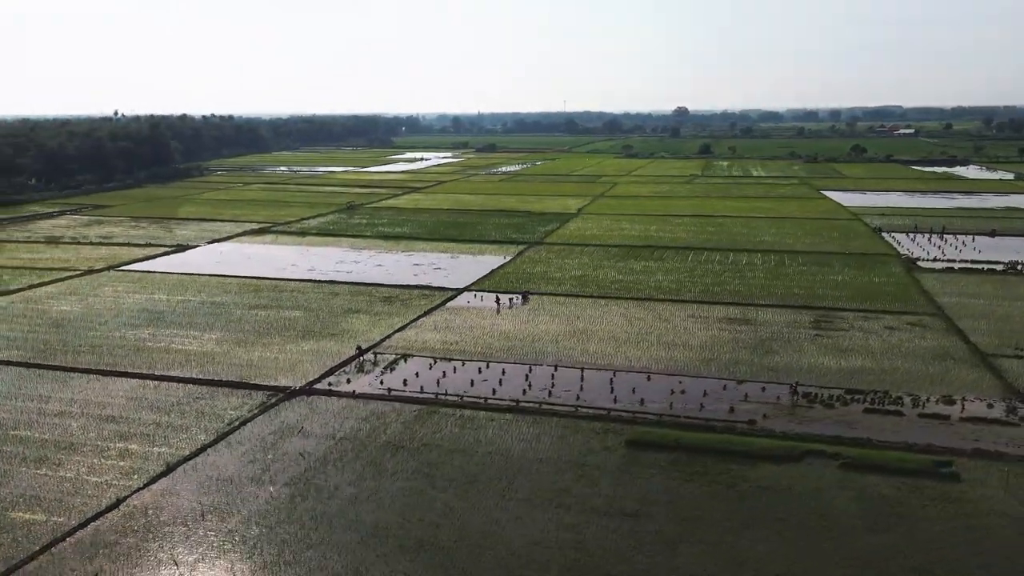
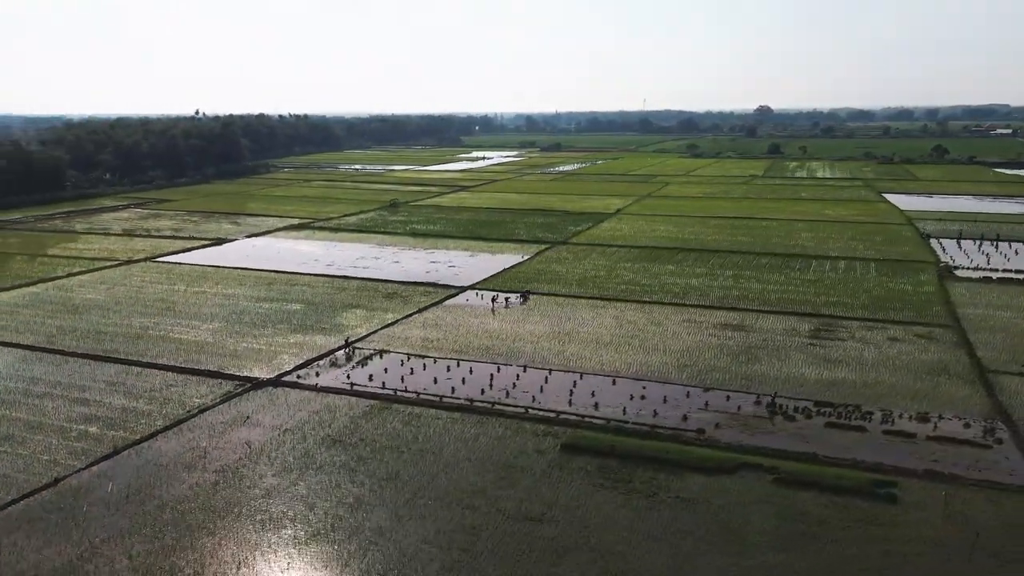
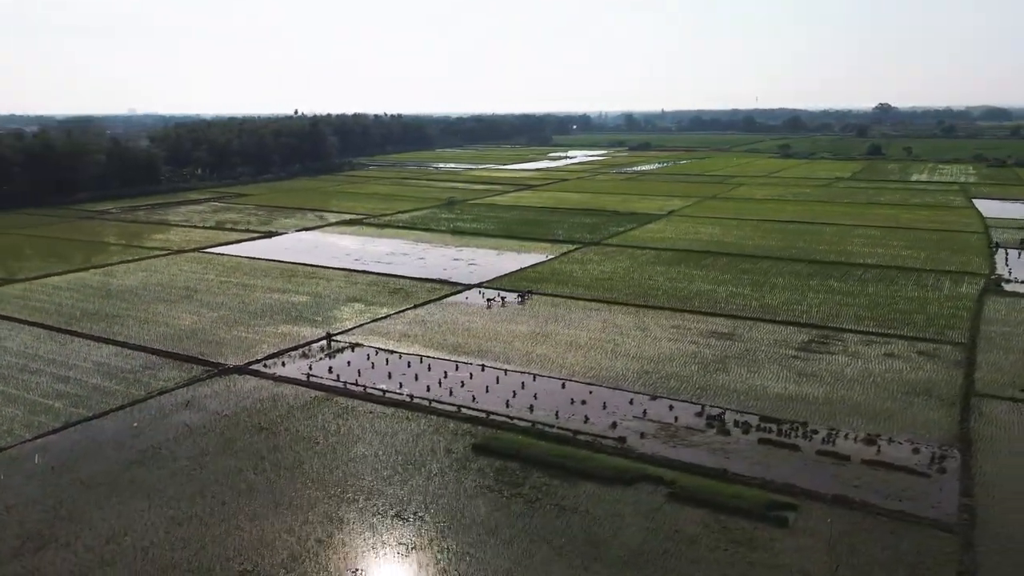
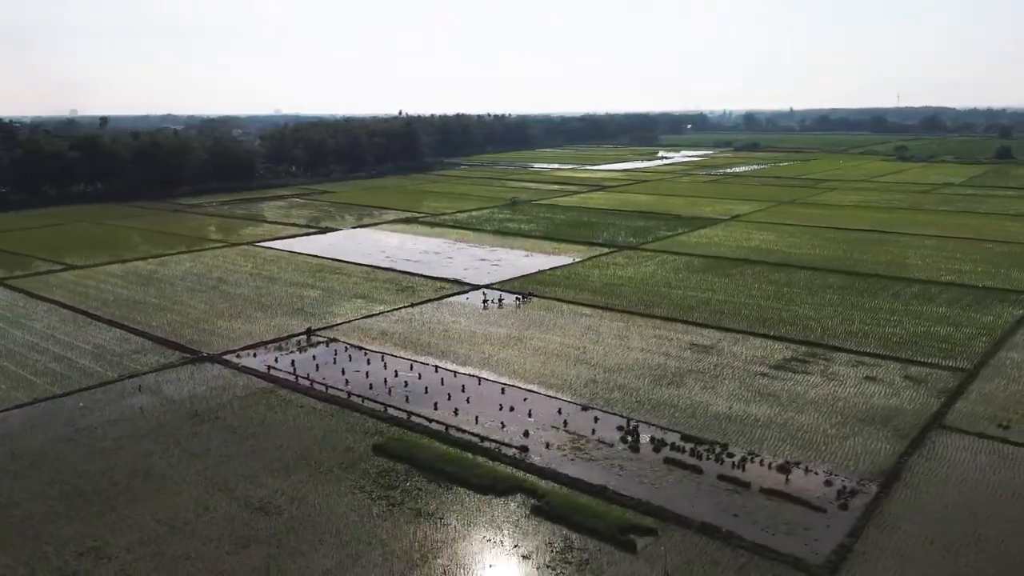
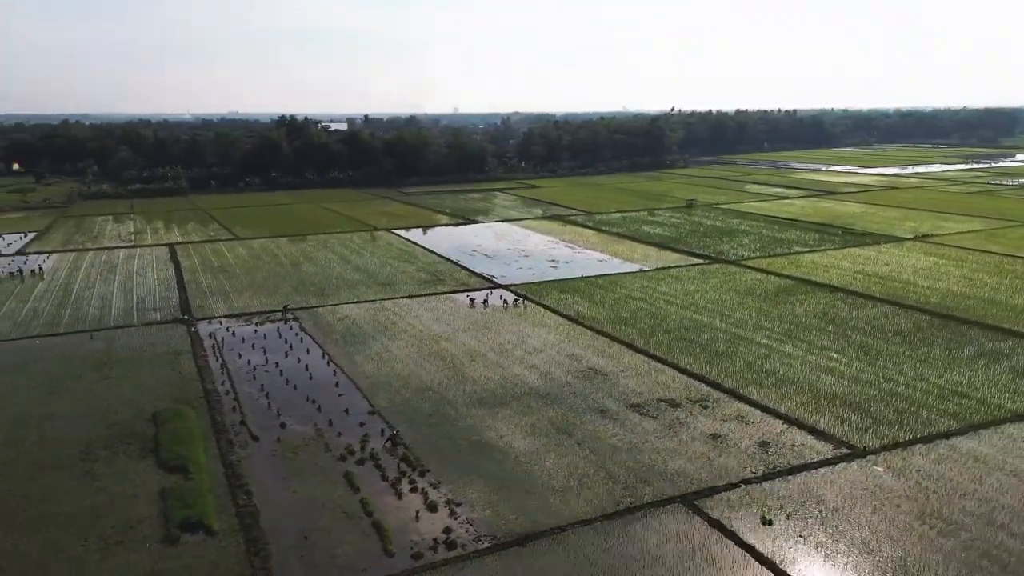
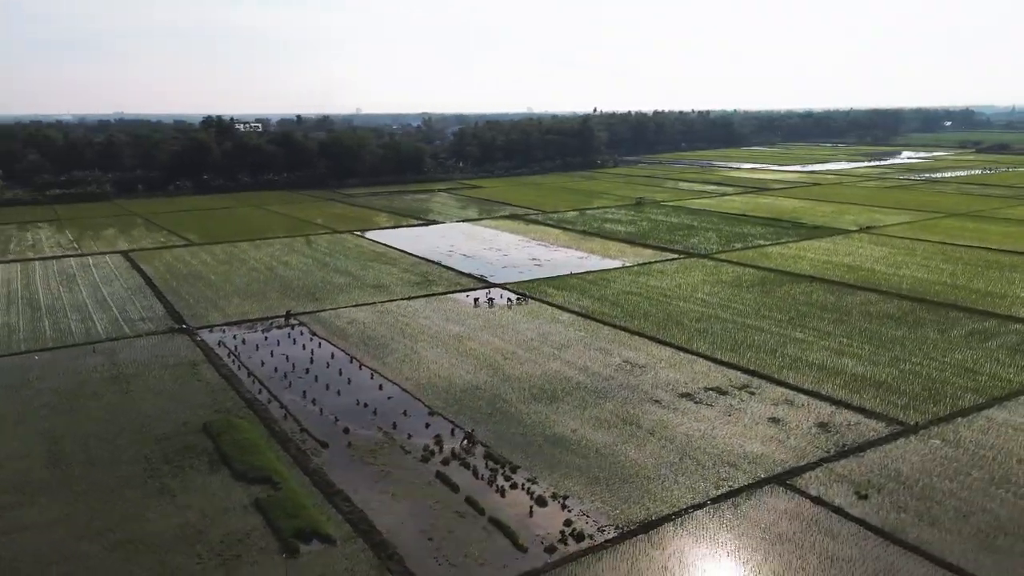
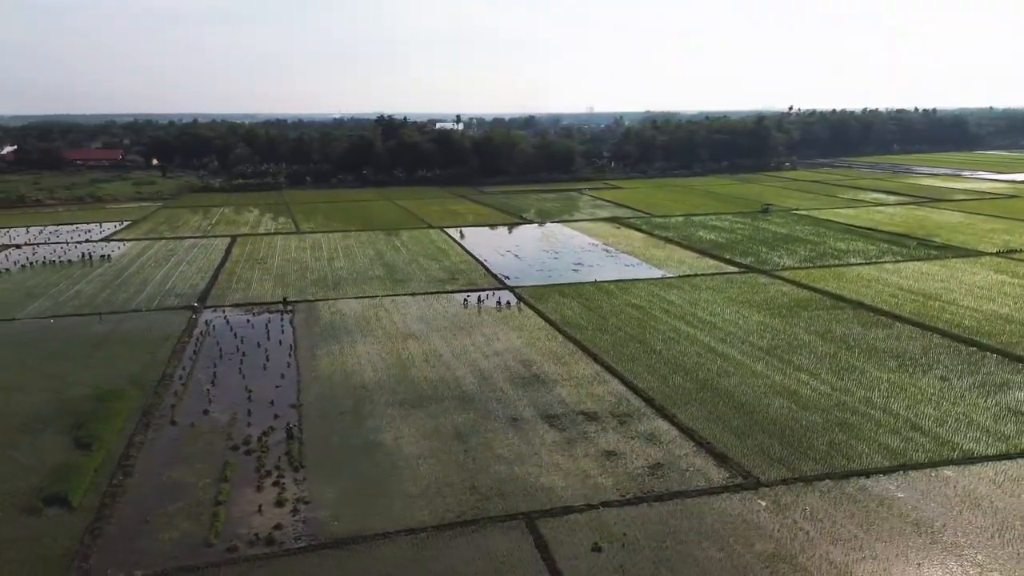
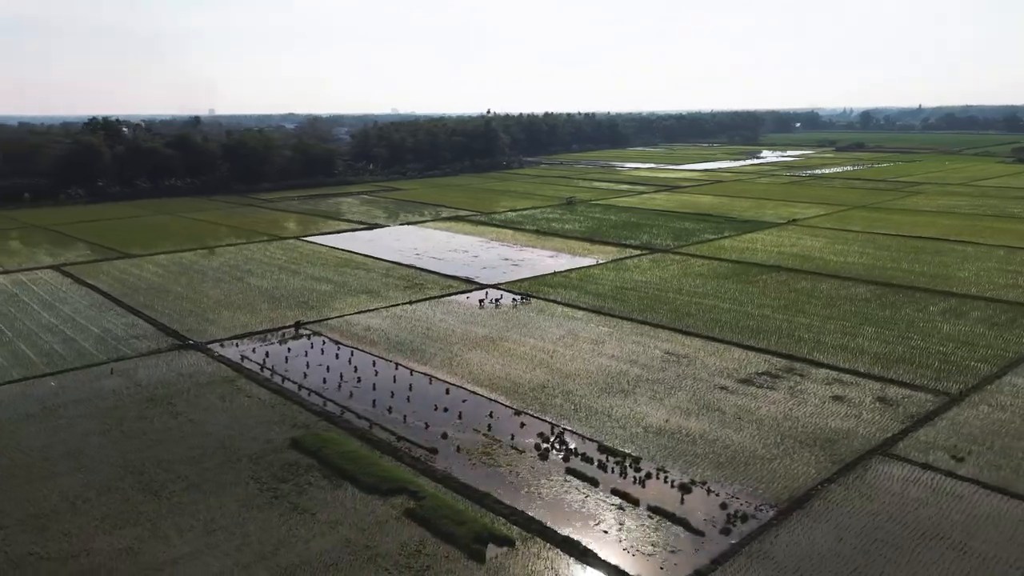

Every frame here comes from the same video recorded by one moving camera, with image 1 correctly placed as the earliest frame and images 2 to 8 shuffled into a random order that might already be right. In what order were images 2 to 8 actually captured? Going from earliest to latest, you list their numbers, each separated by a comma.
2, 3, 4, 8, 6, 5, 7
